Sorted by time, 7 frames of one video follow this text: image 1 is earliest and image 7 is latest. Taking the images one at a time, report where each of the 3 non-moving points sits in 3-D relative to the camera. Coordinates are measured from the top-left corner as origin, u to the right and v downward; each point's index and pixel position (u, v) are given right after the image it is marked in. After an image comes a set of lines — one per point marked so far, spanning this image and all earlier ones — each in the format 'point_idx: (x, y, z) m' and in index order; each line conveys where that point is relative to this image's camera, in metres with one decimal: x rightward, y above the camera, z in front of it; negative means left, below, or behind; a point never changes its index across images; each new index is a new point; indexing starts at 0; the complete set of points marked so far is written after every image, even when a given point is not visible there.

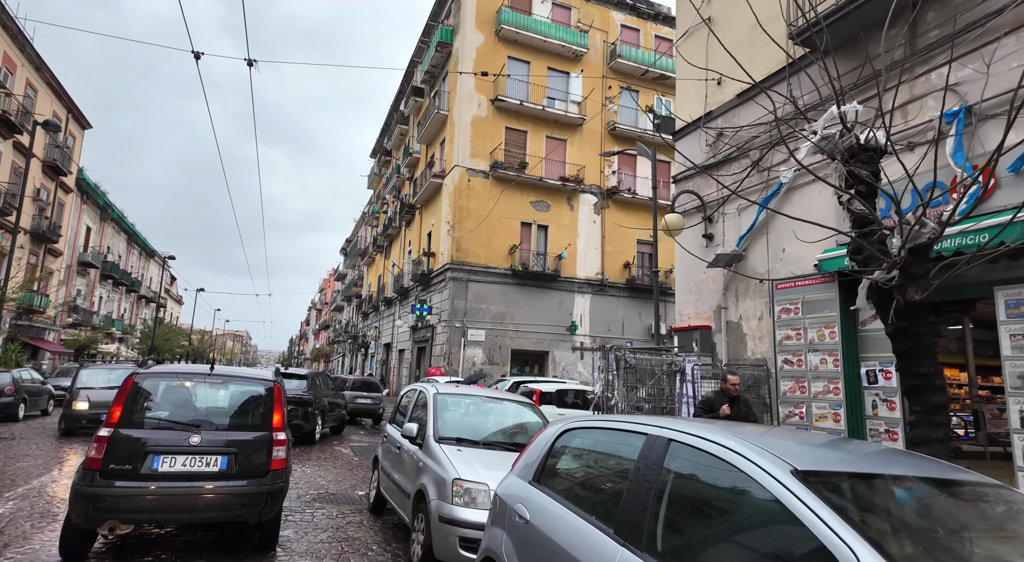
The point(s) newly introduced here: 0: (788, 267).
0: (+3.3, +0.2, +7.1) m
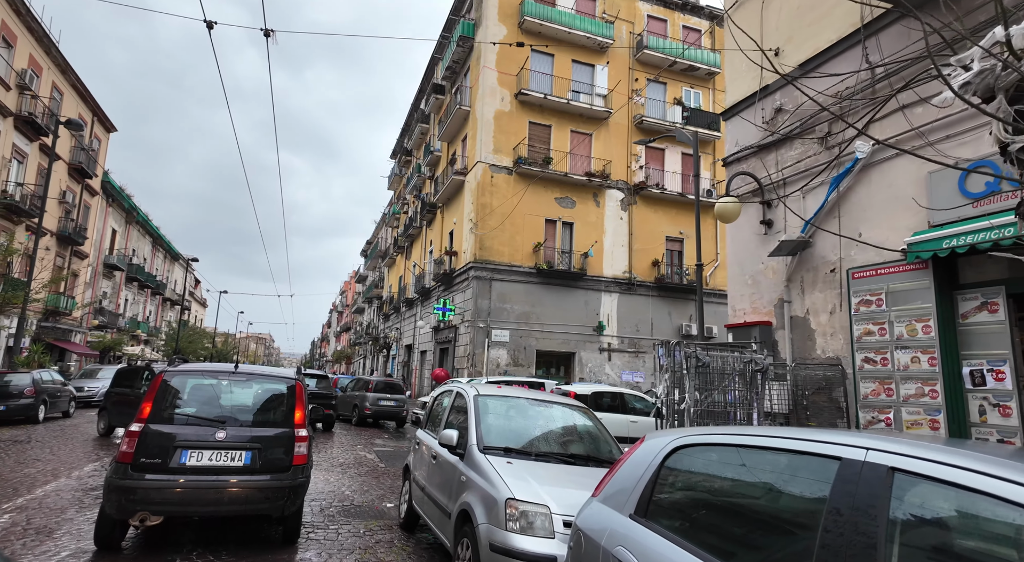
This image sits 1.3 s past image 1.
0: (+3.7, +0.3, +6.3) m
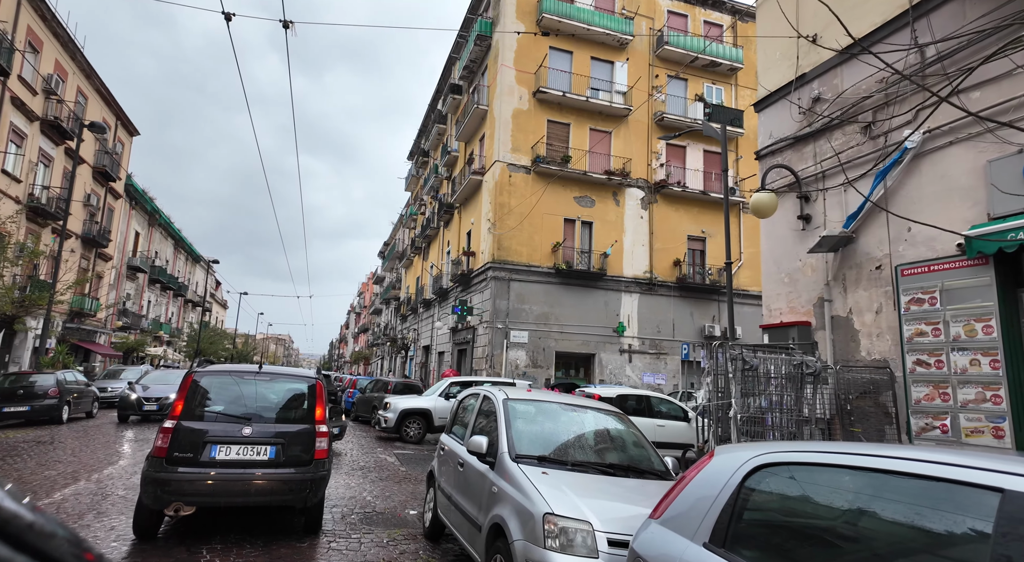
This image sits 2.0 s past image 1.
0: (+4.0, +0.3, +5.9) m
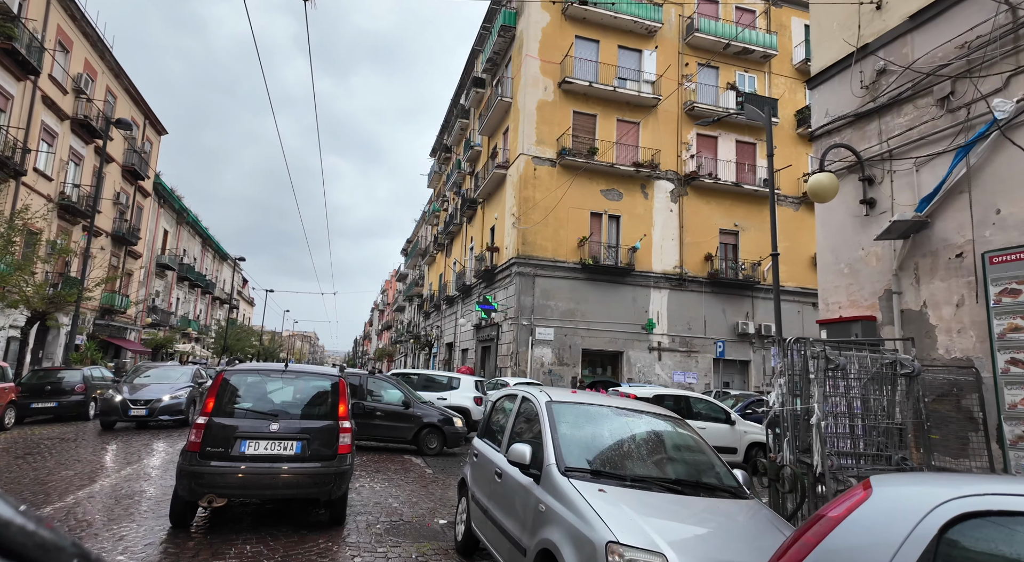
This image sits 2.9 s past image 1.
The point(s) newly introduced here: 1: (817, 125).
0: (+4.3, +0.4, +5.3) m
1: (+3.9, +2.0, +7.6) m
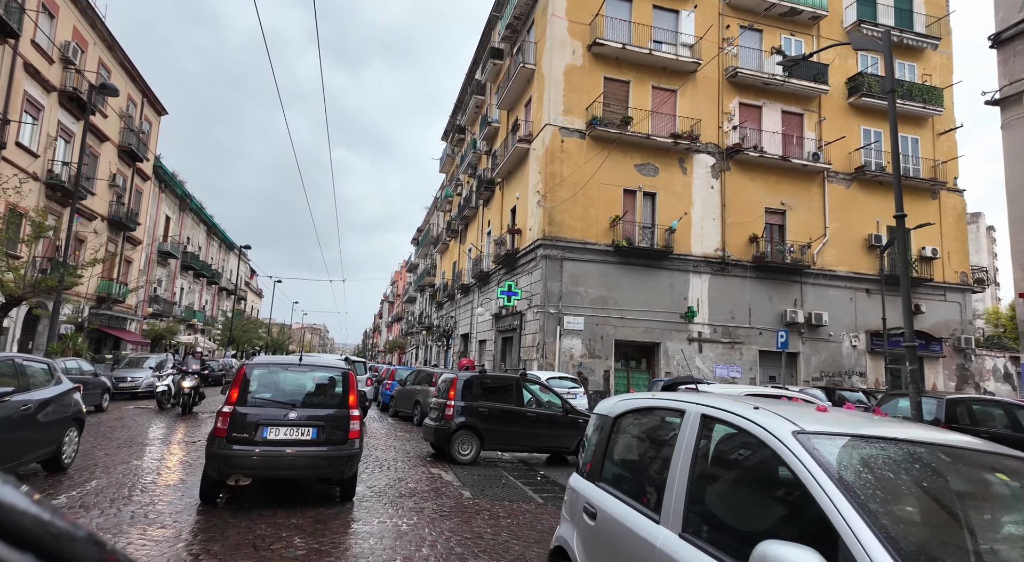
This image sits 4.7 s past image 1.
0: (+5.0, +0.8, +3.1) m
1: (+4.5, +2.4, +5.4) m
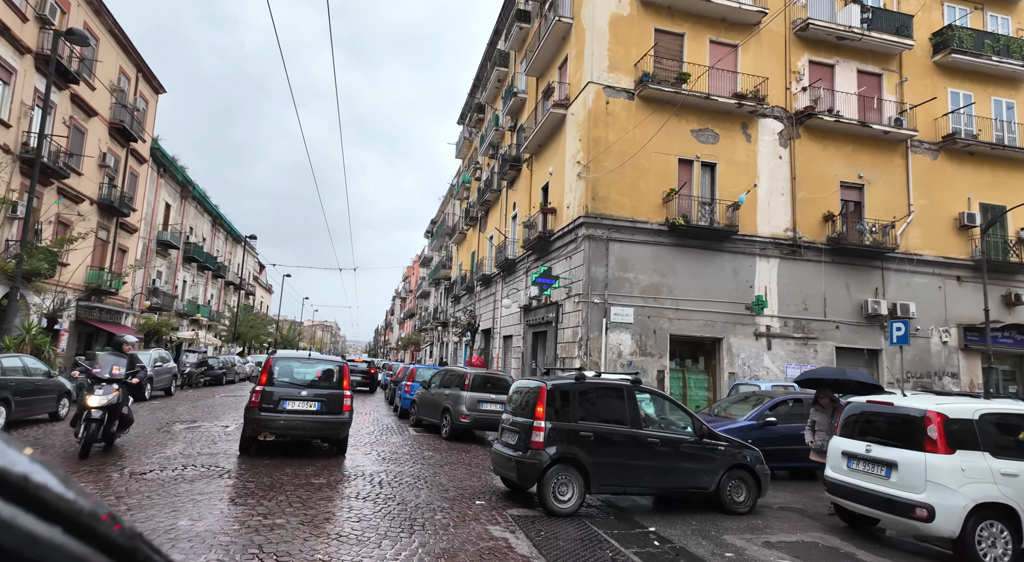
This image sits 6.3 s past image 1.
0: (+5.8, +1.1, +0.2) m
1: (+5.4, +2.7, +2.5) m
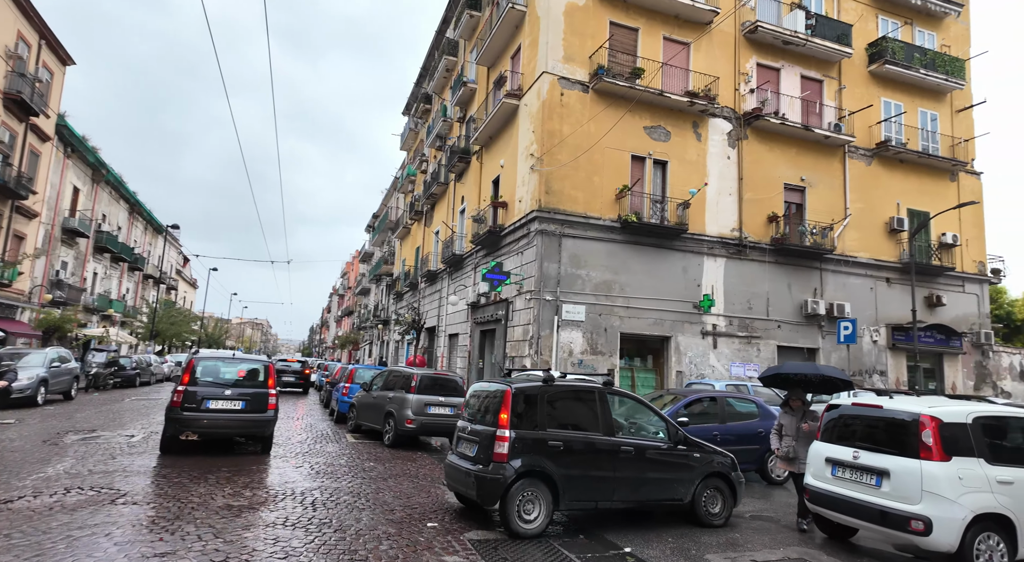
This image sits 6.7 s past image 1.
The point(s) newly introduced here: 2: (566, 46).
0: (+6.0, +1.1, +0.1) m
1: (+5.4, +2.7, +2.3) m
2: (+1.6, +6.8, +17.3) m
